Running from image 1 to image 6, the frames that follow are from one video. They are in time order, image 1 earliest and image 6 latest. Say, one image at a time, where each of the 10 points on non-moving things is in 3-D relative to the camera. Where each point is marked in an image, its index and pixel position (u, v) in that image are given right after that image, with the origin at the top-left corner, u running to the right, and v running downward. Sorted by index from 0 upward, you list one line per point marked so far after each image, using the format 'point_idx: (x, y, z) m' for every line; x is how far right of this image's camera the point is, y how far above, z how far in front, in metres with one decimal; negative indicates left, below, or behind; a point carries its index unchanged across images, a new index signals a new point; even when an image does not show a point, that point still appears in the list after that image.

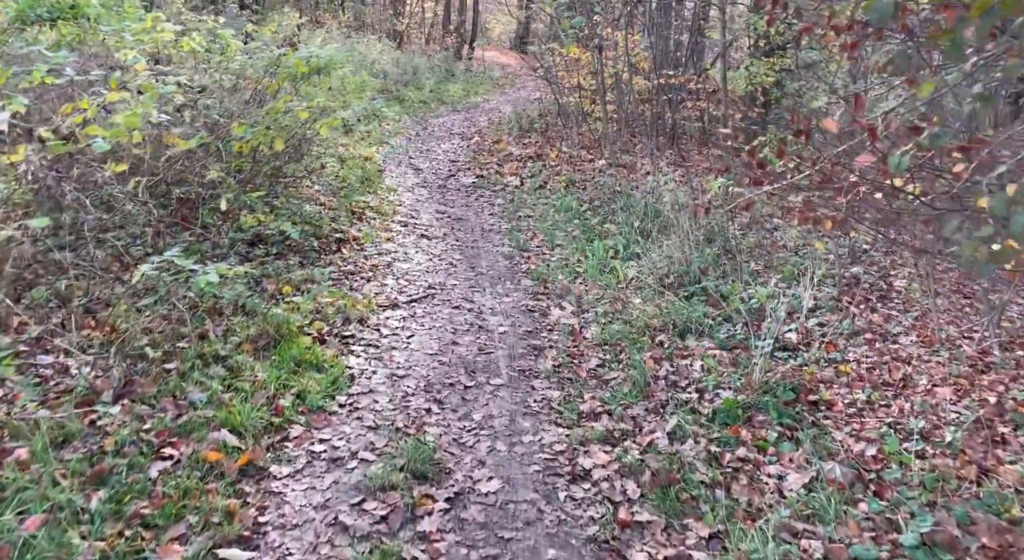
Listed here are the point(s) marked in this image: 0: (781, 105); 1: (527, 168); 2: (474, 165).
0: (+5.4, +3.6, +15.8) m
1: (+0.4, +2.7, +18.5) m
2: (-0.9, +2.8, +19.2) m
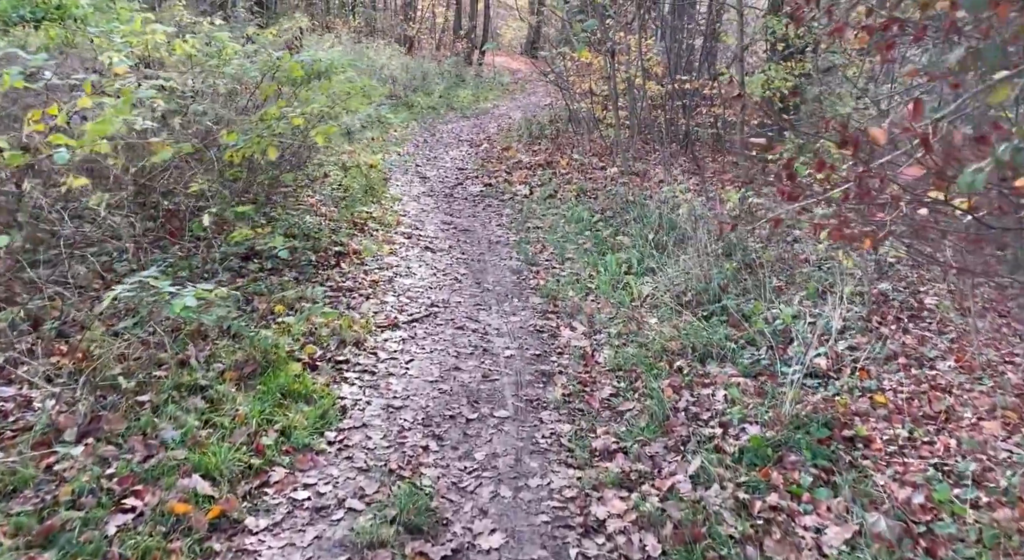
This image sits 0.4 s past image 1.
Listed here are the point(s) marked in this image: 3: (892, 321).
0: (+5.6, +3.3, +15.2) m
1: (+0.6, +2.4, +18.0) m
2: (-0.7, +2.5, +18.7) m
3: (+4.6, -0.5, +9.5) m
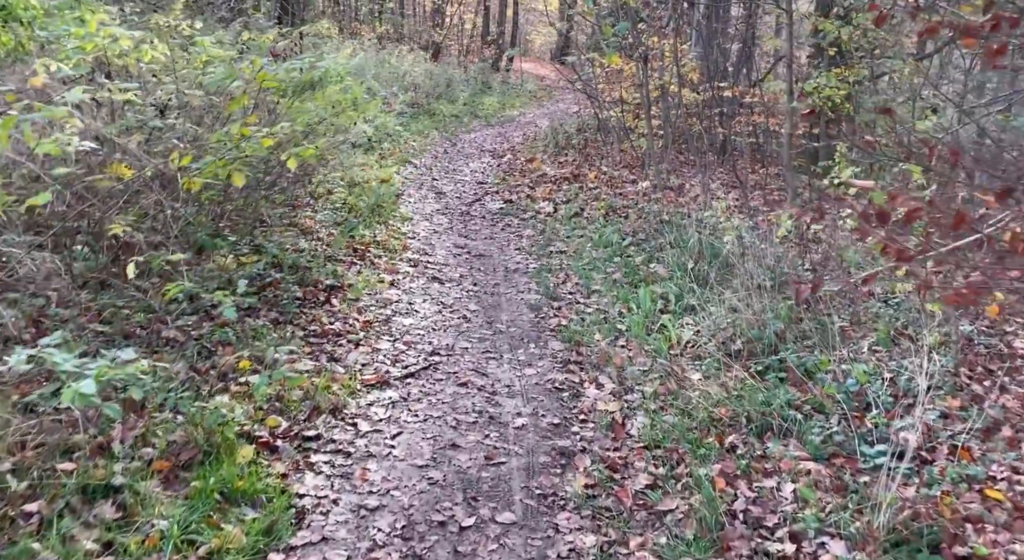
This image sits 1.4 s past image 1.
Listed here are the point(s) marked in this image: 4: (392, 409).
0: (+6.0, +2.8, +13.6) m
1: (+1.1, +1.9, +16.5) m
2: (-0.2, +2.0, +17.3) m
3: (+4.8, -1.0, +7.9) m
4: (-1.0, -1.1, +6.4) m
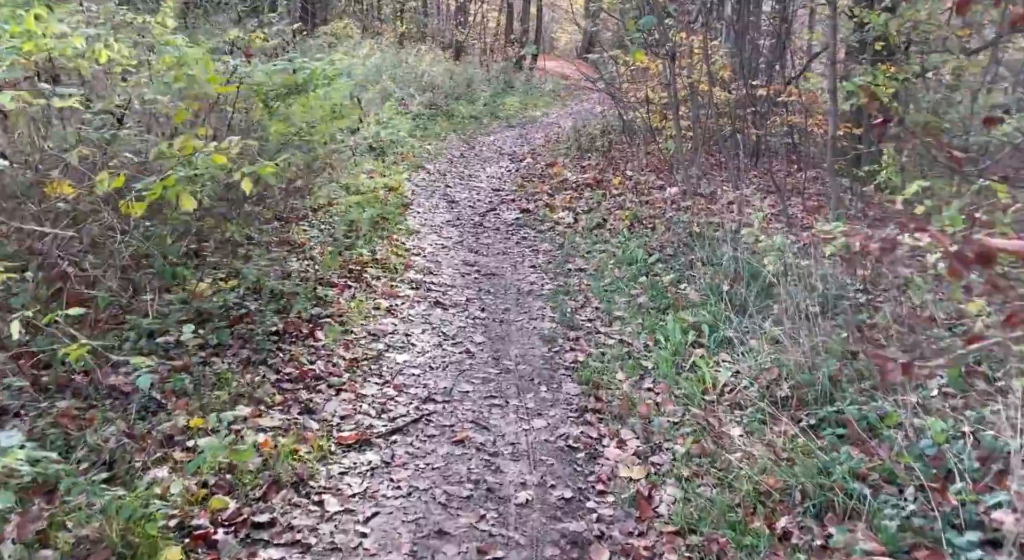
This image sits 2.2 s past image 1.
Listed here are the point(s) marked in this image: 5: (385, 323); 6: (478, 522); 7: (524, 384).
0: (+6.3, +2.5, +12.3) m
1: (+1.4, +1.6, +15.4) m
2: (+0.2, +1.8, +16.2) m
3: (+4.9, -1.3, +6.7) m
4: (-1.0, -1.4, +5.3) m
5: (-1.3, -0.5, +8.3) m
6: (-0.2, -1.5, +5.0) m
7: (+0.1, -1.0, +7.2) m
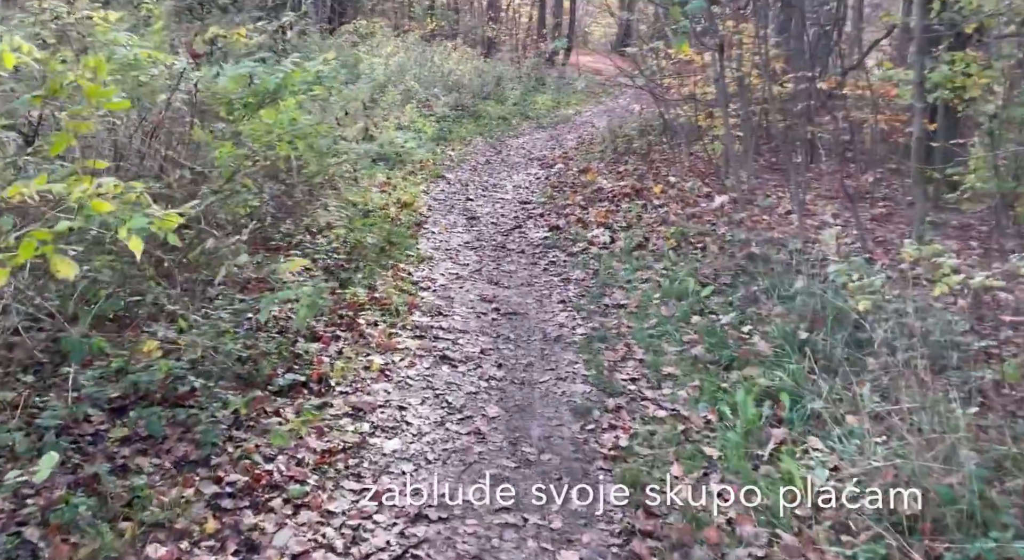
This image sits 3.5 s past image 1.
0: (+6.6, +2.1, +10.2) m
1: (+1.9, +1.2, +13.5) m
2: (+0.7, +1.3, +14.4) m
3: (+5.0, -1.7, +4.7) m
4: (-0.9, -1.8, +3.6) m
5: (-1.2, -0.9, +6.6) m
6: (-0.2, -2.0, +3.3) m
7: (+0.3, -1.4, +5.4) m
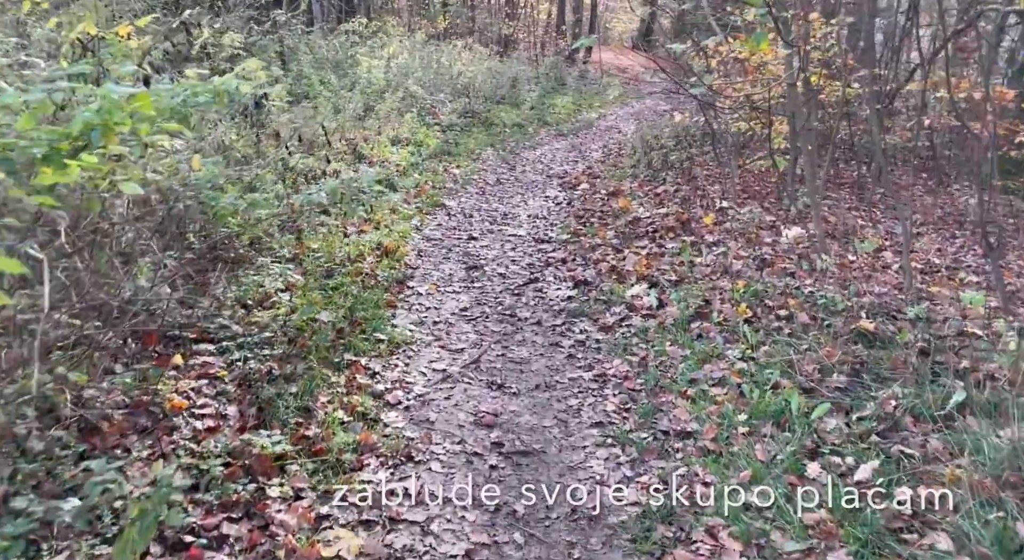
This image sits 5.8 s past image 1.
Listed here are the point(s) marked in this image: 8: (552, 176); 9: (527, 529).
0: (+6.7, +1.3, +6.9) m
1: (+2.1, +0.3, +10.3) m
2: (+0.9, +0.4, +11.2) m
3: (+4.9, -2.5, +1.4) m
4: (-1.0, -2.8, +0.5) m
5: (-1.1, -1.9, +3.5) m
6: (-0.2, -2.9, +0.1) m
7: (+0.2, -2.3, +2.2) m
8: (+0.8, +2.1, +16.5) m
9: (+0.1, -1.6, +4.9) m
